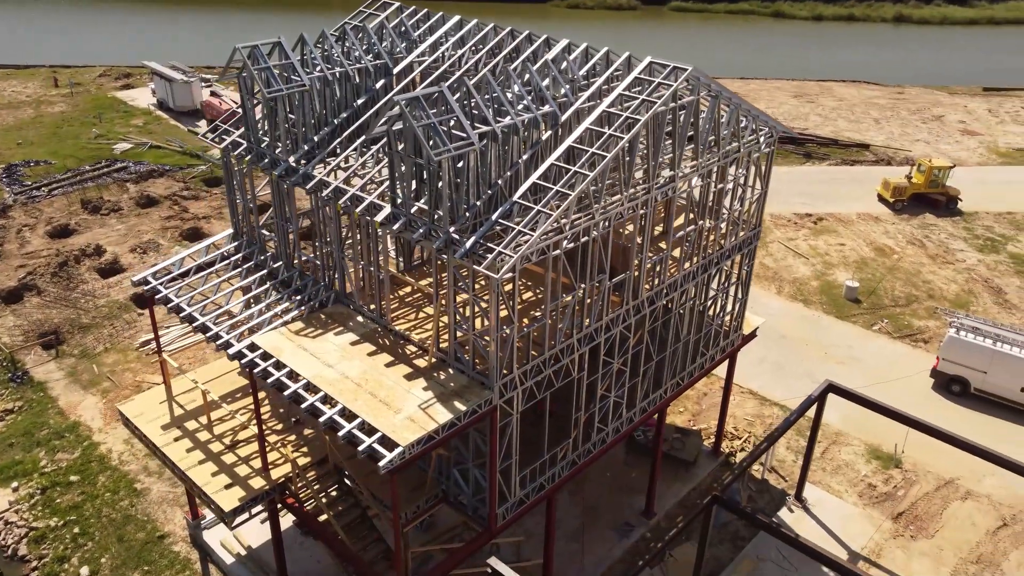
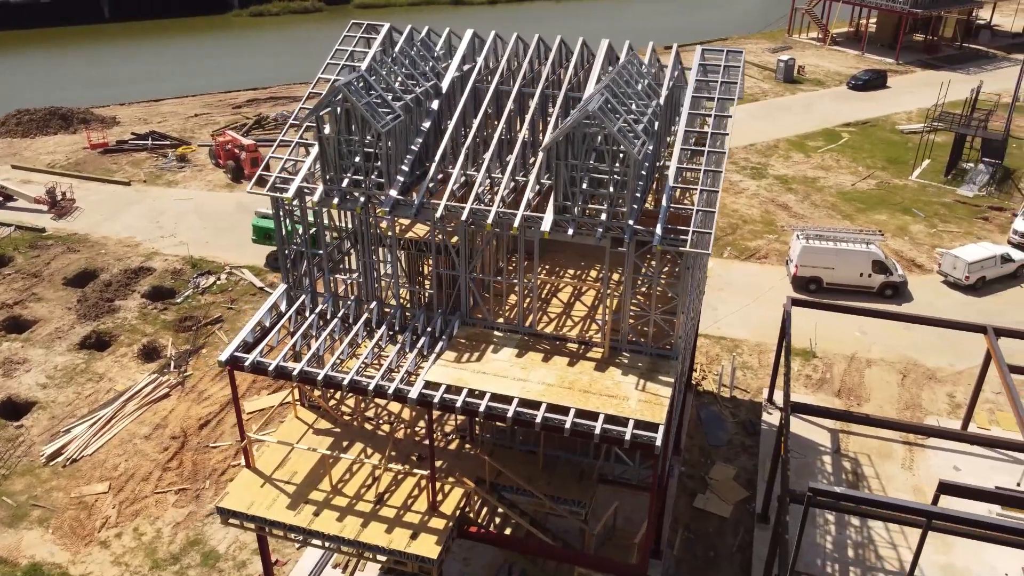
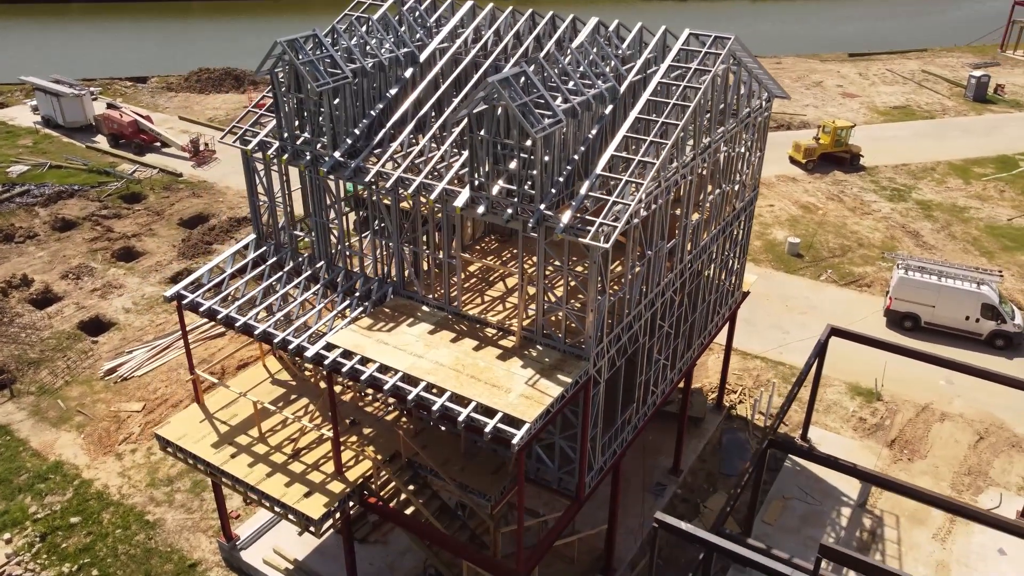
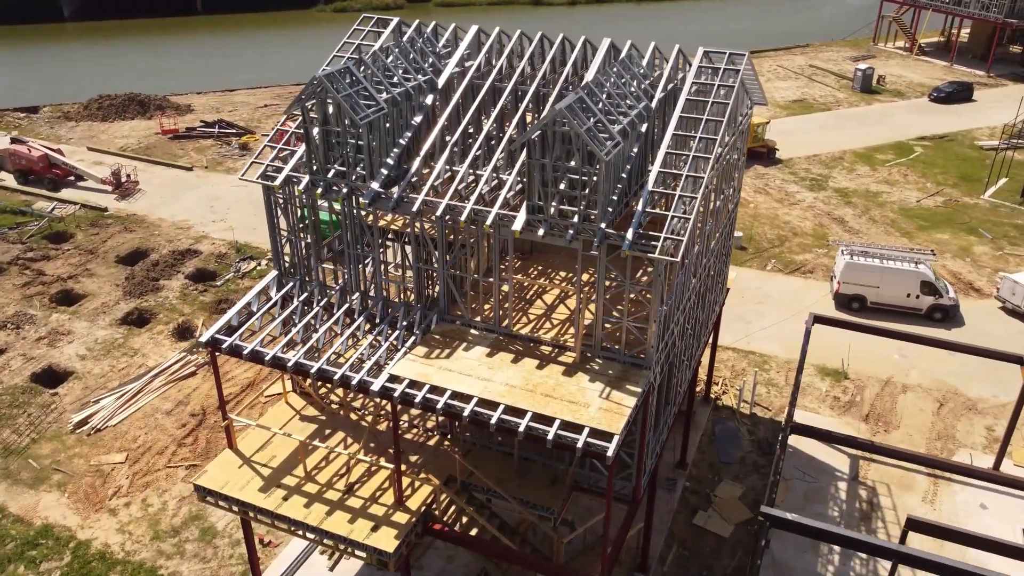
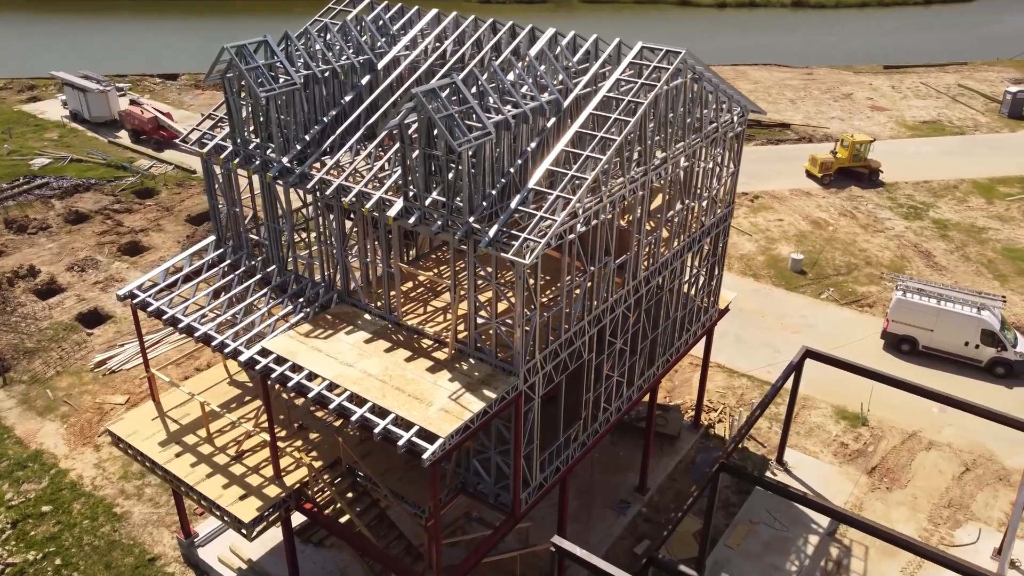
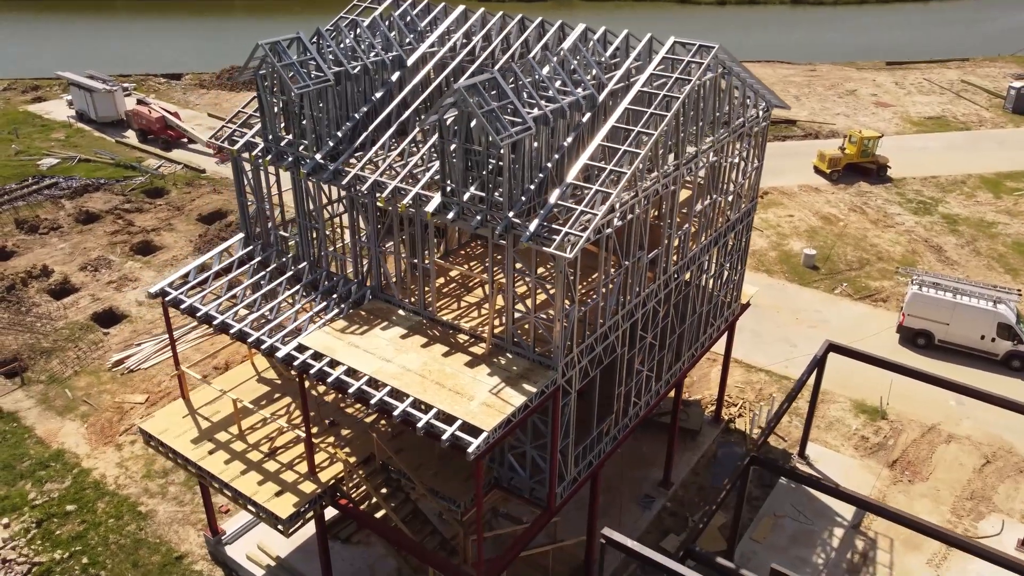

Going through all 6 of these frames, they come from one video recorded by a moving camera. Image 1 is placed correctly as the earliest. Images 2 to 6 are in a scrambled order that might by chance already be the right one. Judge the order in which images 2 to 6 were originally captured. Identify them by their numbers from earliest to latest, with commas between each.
5, 6, 3, 4, 2
